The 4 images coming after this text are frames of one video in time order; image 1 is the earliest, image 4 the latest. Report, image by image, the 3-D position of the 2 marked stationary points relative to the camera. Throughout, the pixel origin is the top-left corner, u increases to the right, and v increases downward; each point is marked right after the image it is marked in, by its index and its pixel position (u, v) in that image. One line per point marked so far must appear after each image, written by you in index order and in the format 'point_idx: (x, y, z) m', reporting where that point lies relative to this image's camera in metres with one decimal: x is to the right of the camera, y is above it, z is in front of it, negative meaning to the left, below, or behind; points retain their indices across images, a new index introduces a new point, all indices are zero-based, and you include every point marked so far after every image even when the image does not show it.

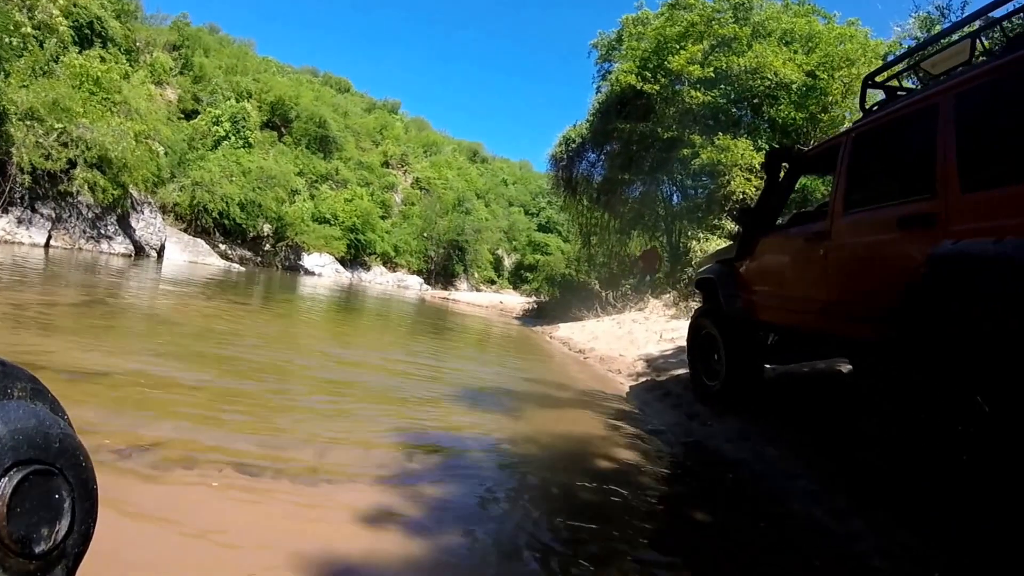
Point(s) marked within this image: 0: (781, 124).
0: (+6.5, +4.0, +15.7) m
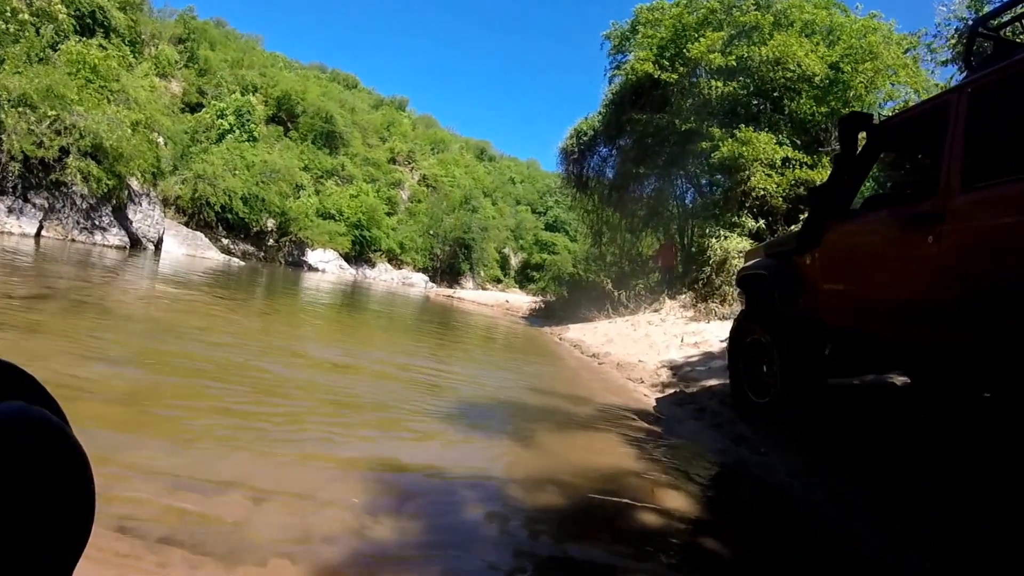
0: (+6.7, +3.9, +15.0) m
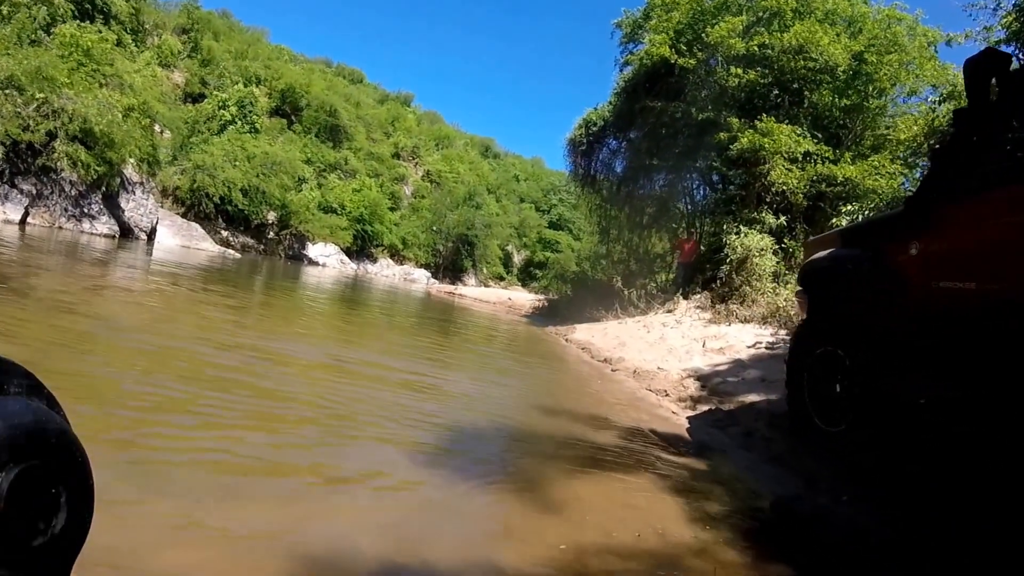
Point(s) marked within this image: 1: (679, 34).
0: (+6.8, +3.9, +14.2) m
1: (+4.1, +6.3, +16.3) m
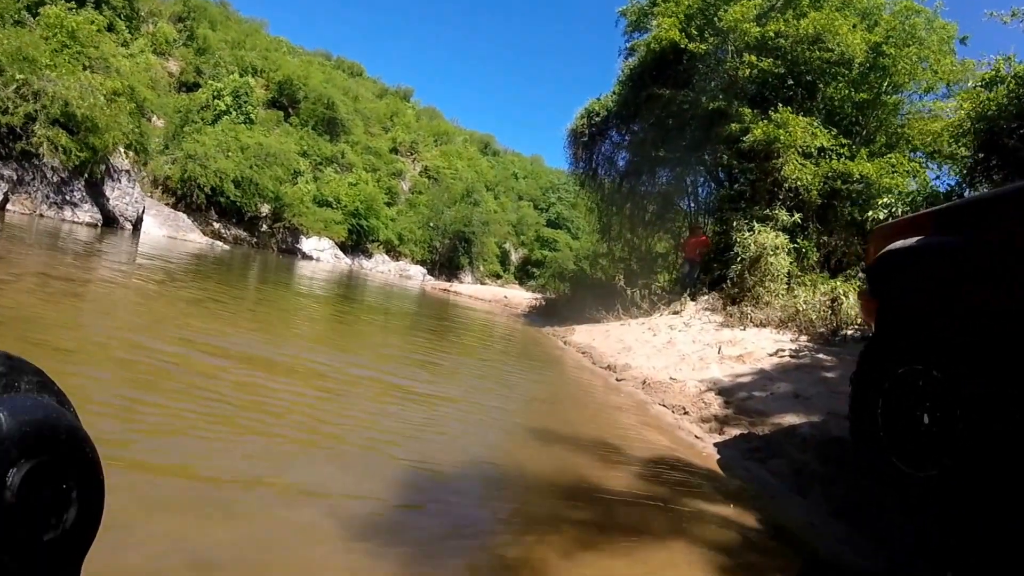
0: (+6.8, +3.8, +13.5) m
1: (+4.2, +6.3, +15.6) m
